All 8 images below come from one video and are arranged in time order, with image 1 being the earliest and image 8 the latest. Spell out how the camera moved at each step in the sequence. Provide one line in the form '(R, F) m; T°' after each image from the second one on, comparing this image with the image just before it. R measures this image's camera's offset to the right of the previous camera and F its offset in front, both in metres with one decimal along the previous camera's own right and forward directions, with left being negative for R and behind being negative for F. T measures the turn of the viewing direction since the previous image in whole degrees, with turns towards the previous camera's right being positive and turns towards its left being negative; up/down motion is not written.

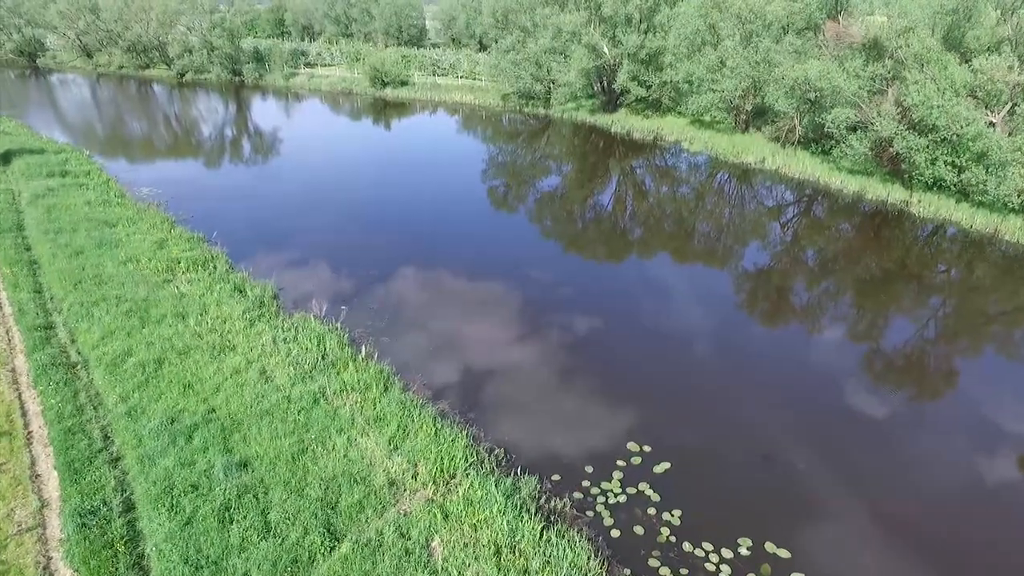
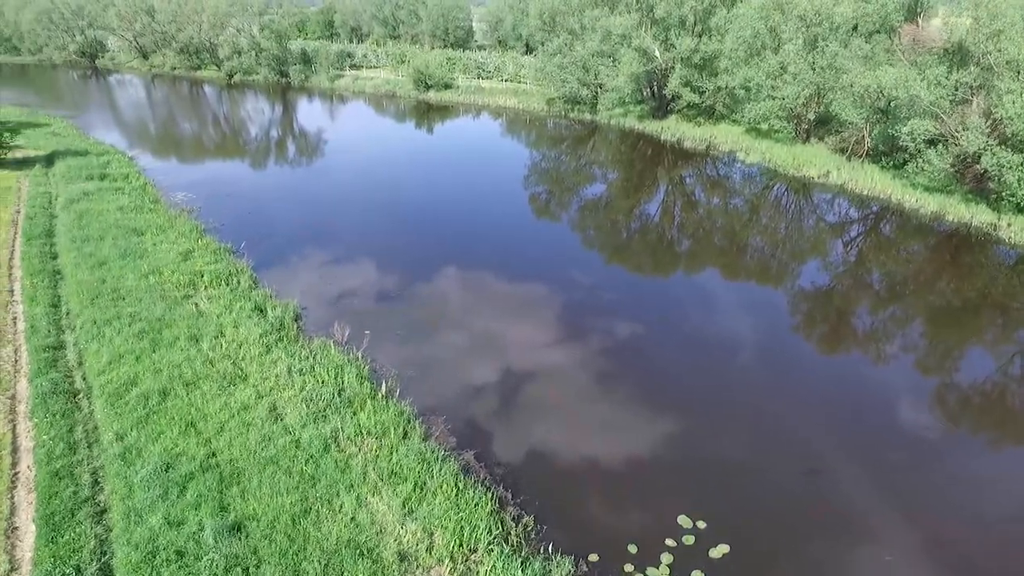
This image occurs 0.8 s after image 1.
(0.0, +1.2) m; -4°
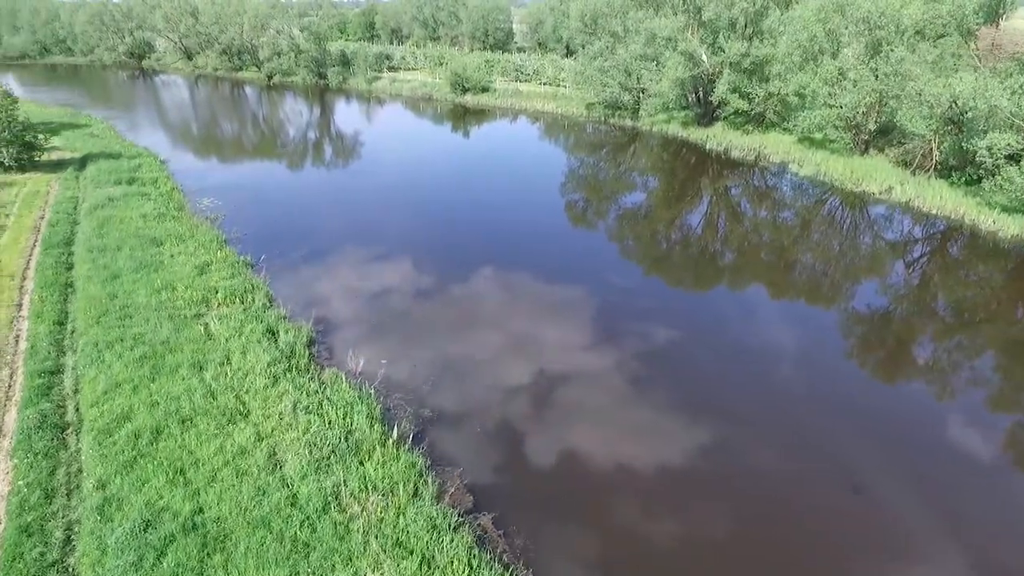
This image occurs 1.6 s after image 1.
(+0.1, +1.2) m; -3°
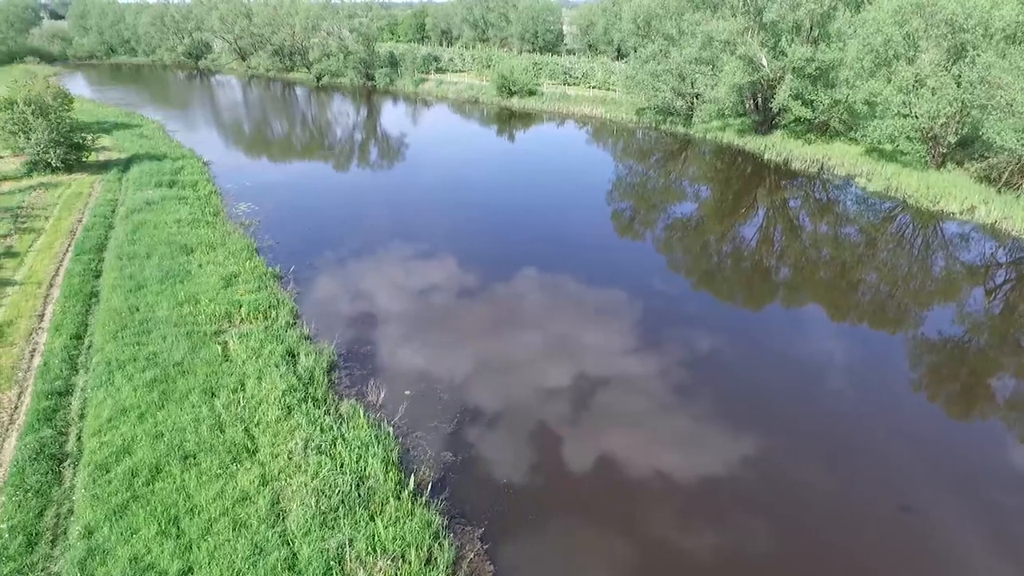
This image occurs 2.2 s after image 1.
(+0.1, +1.1) m; -4°
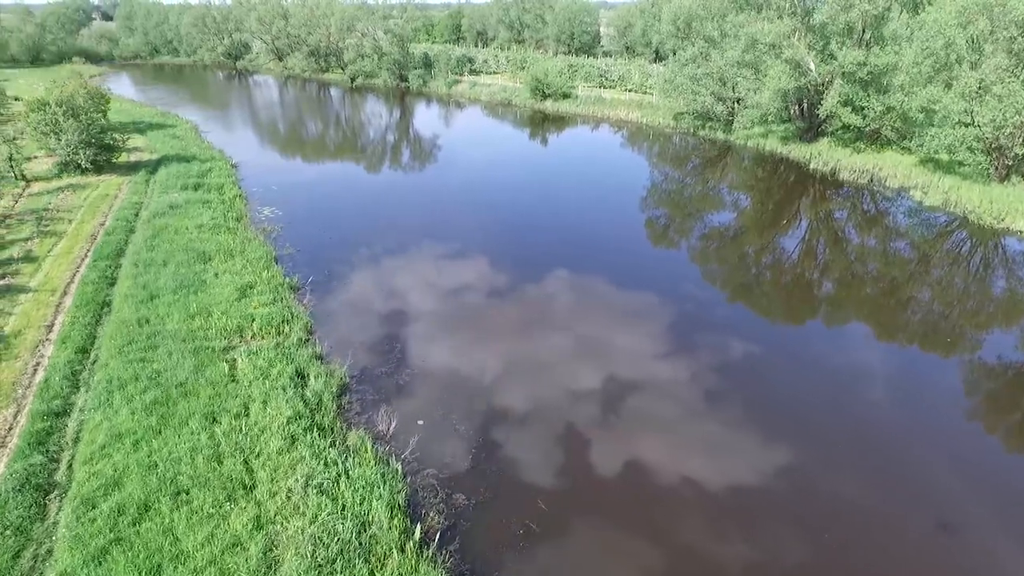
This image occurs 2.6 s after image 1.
(+0.1, +0.9) m; -3°
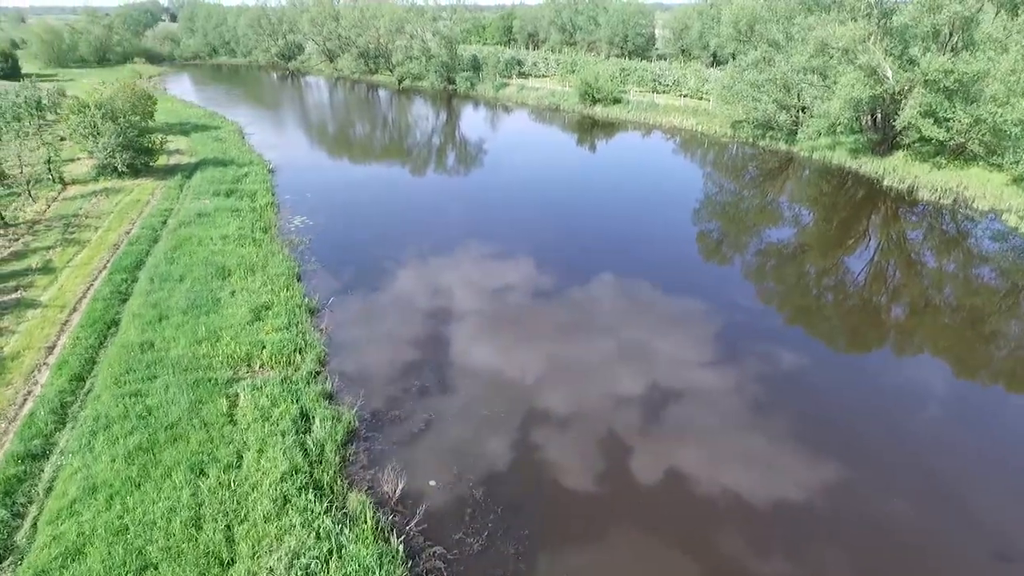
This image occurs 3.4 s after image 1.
(+0.2, +1.4) m; -4°
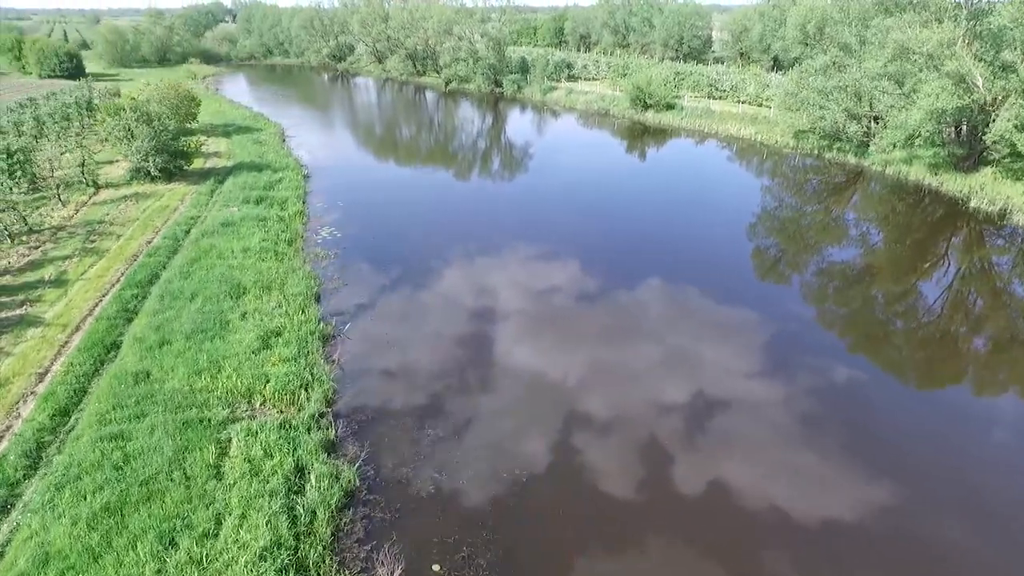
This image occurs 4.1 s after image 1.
(+0.2, +1.5) m; -4°
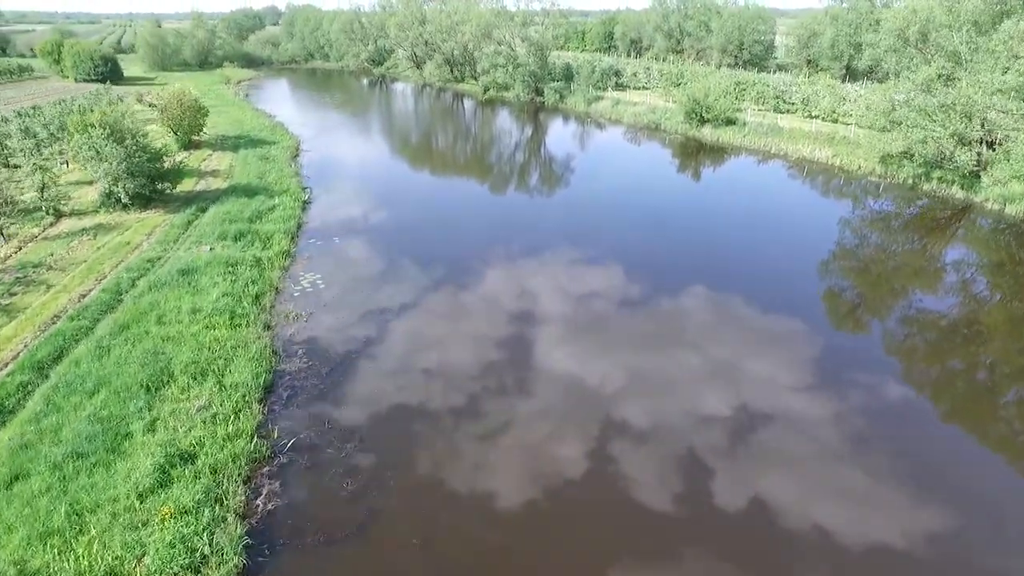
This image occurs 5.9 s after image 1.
(+0.5, +3.9) m; -4°
